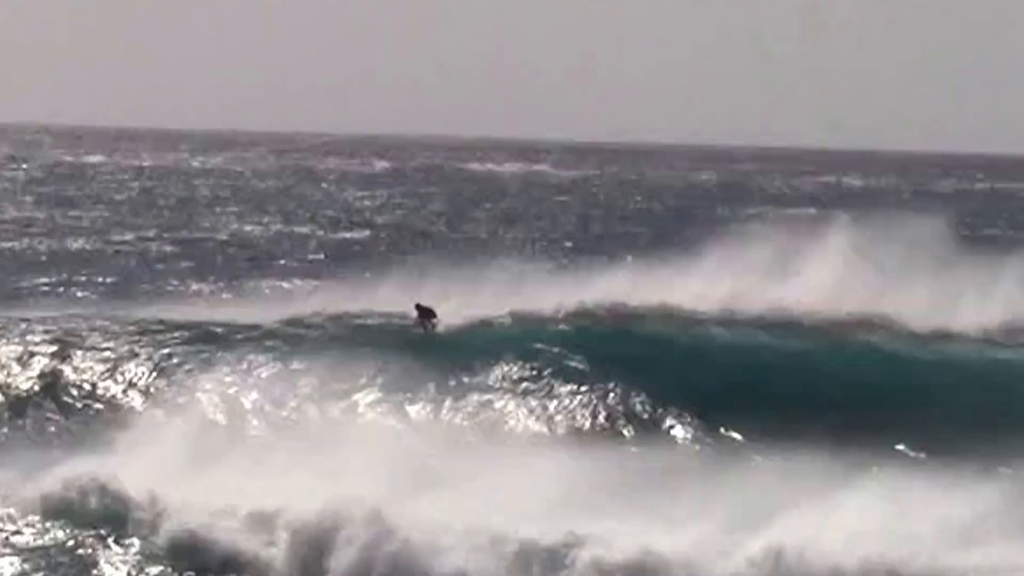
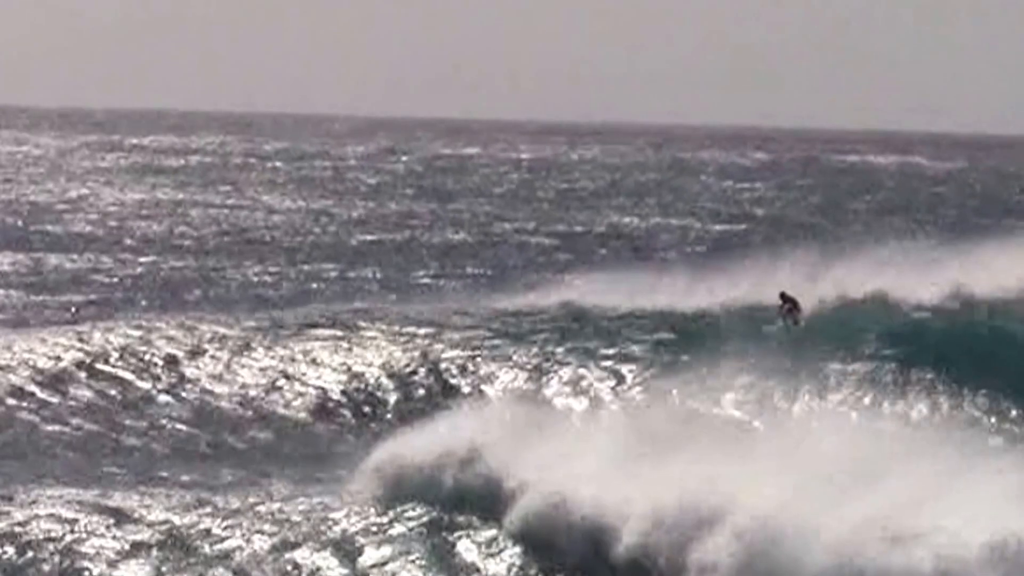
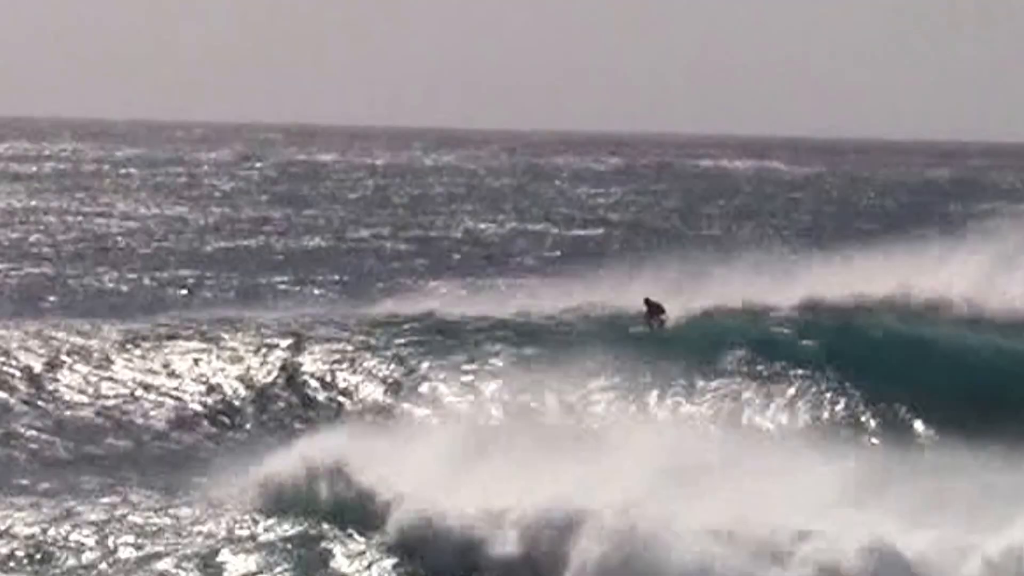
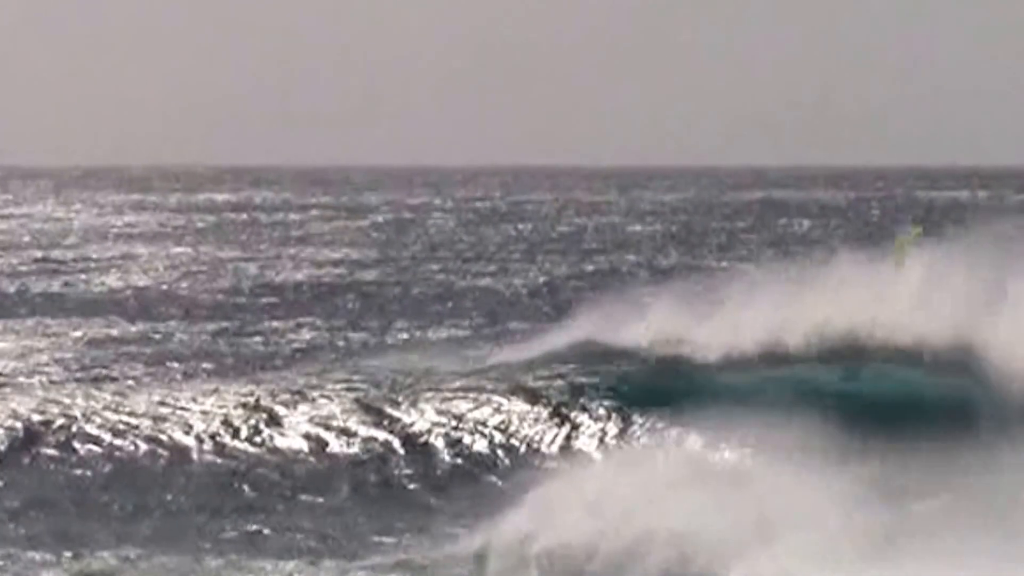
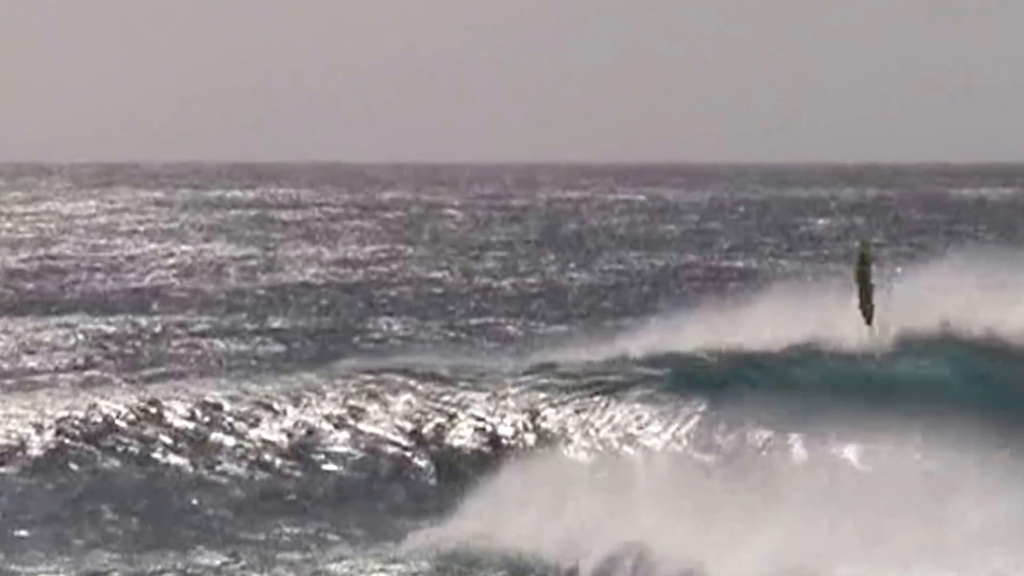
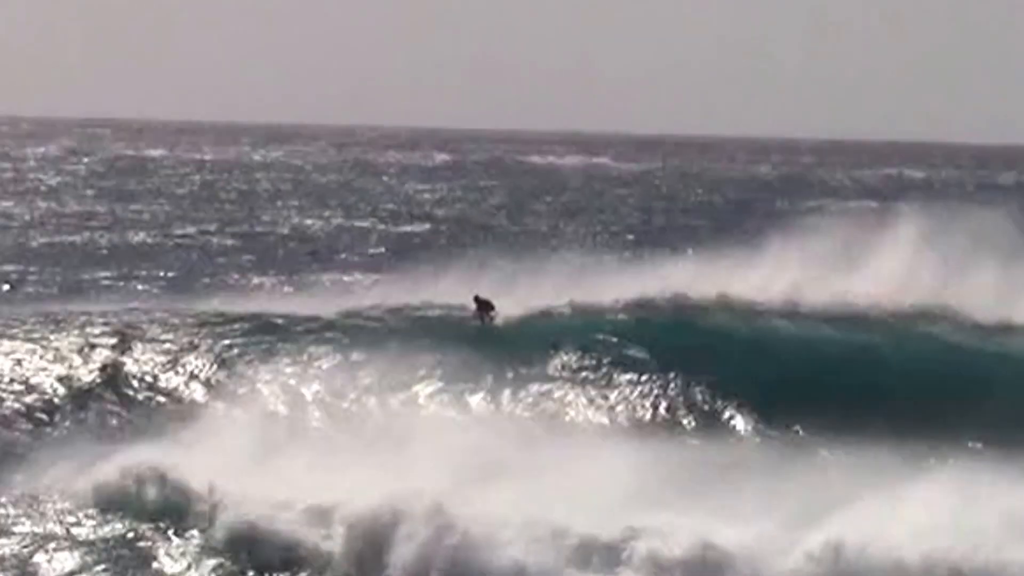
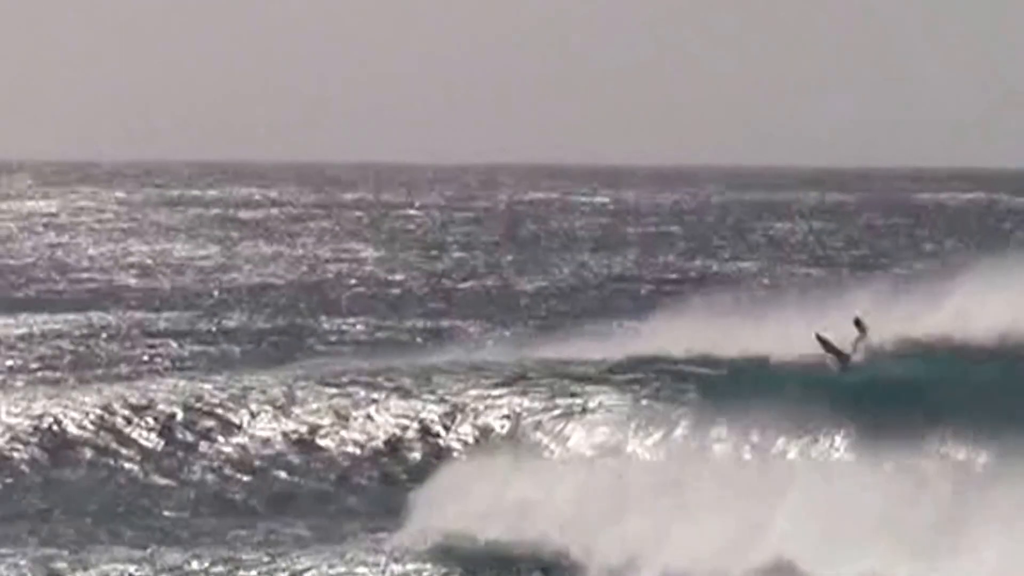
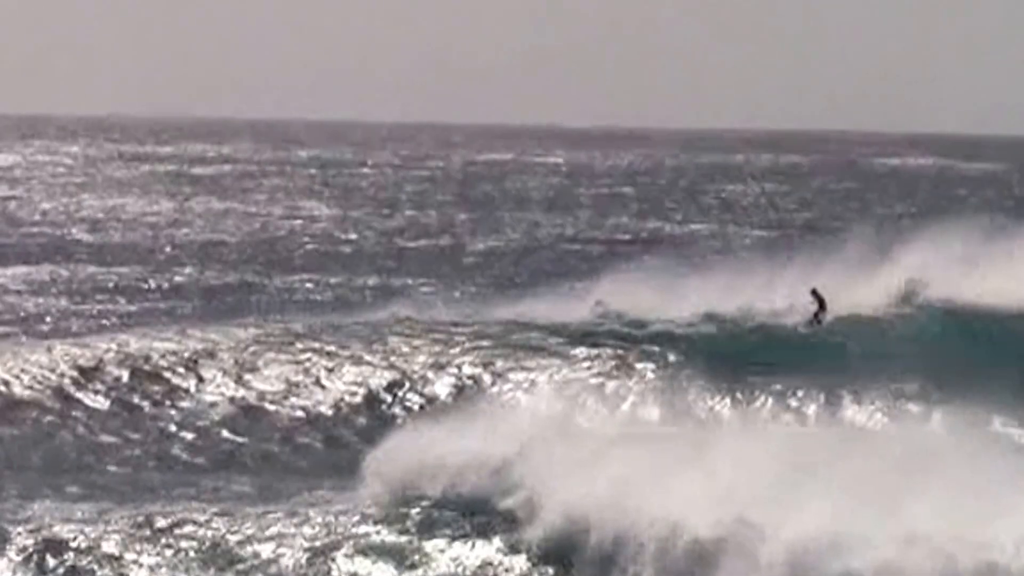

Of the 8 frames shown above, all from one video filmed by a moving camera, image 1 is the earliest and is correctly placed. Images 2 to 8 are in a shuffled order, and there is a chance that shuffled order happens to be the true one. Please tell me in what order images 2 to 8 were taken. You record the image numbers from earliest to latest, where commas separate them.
6, 3, 2, 8, 7, 5, 4
